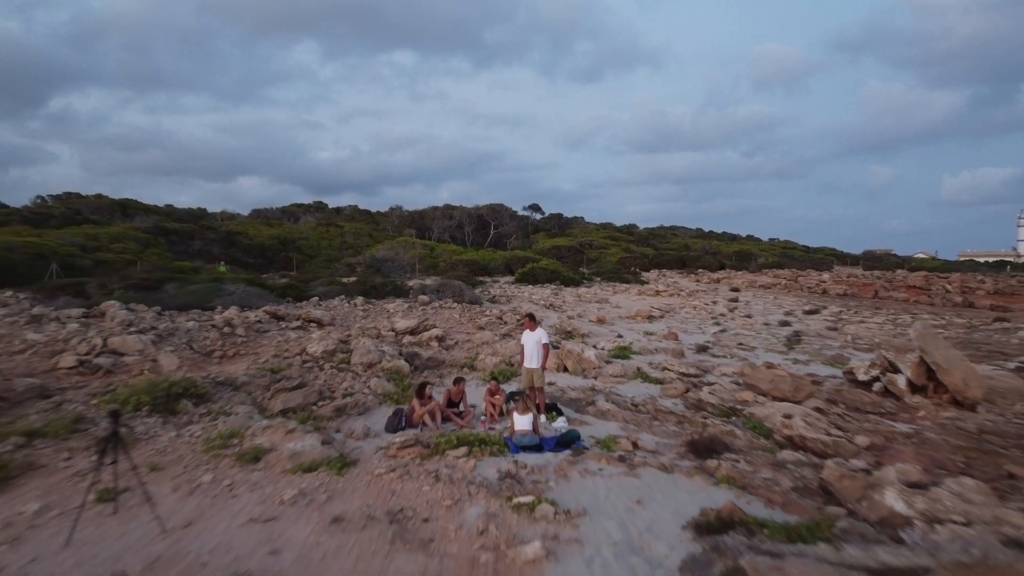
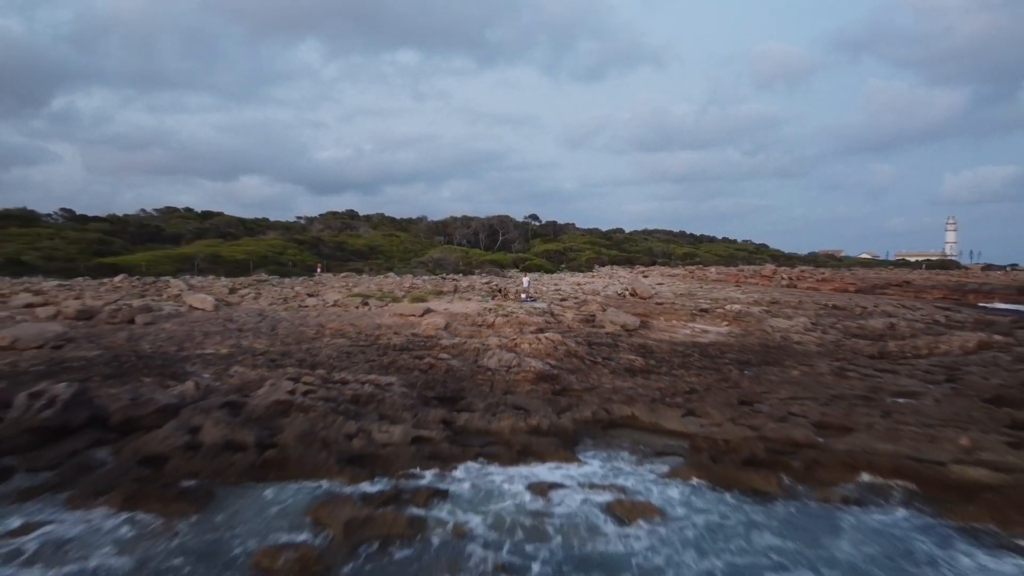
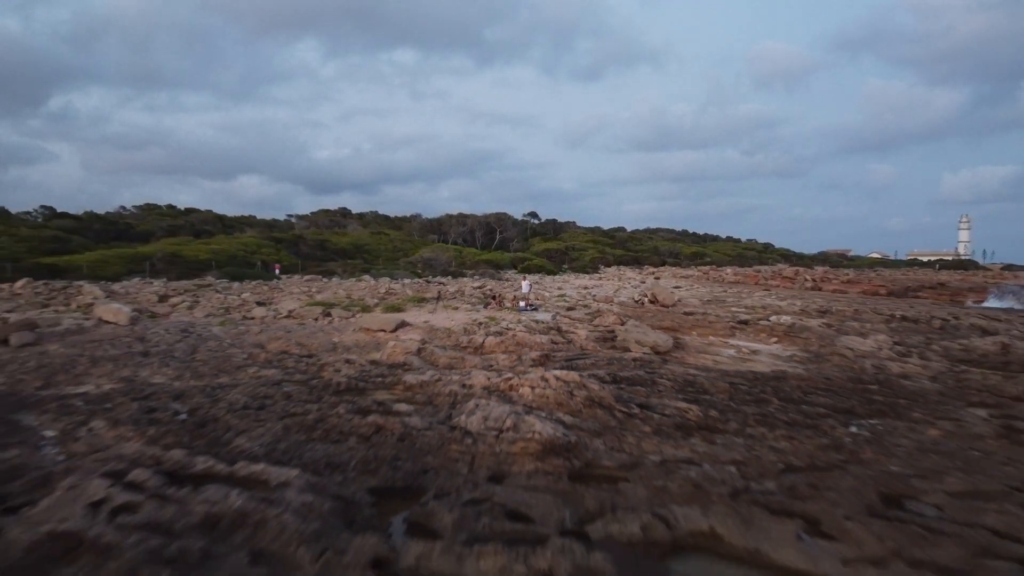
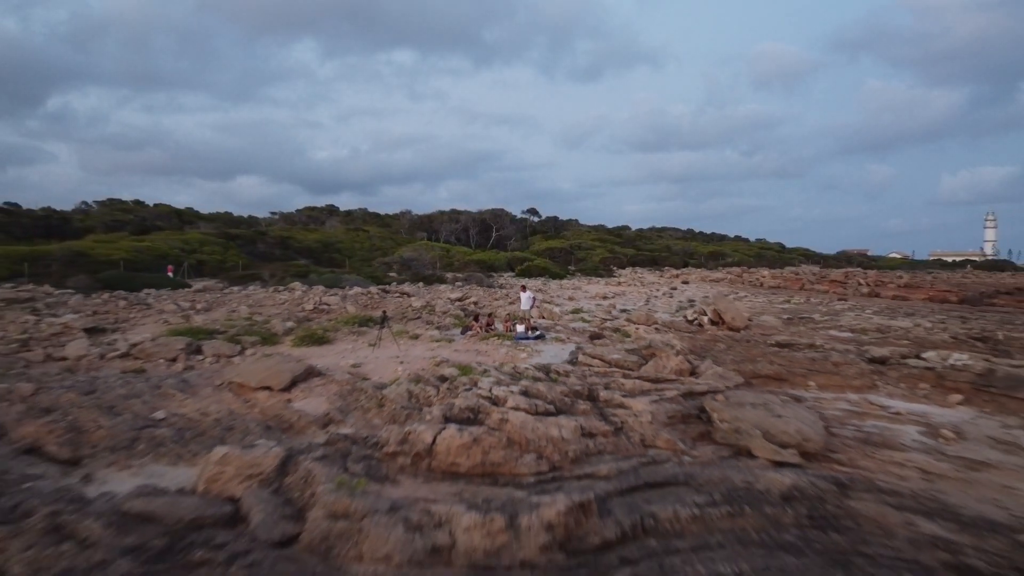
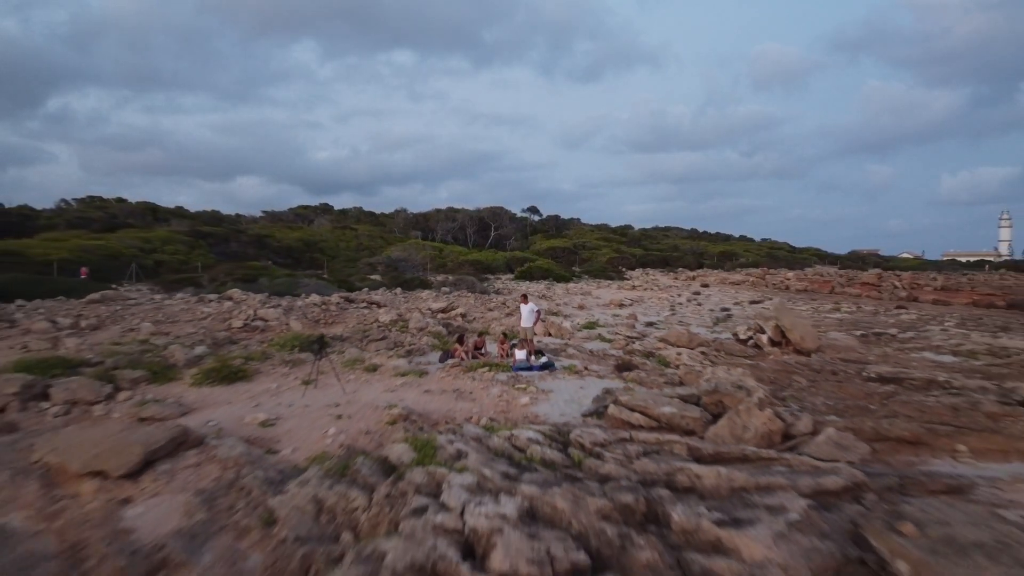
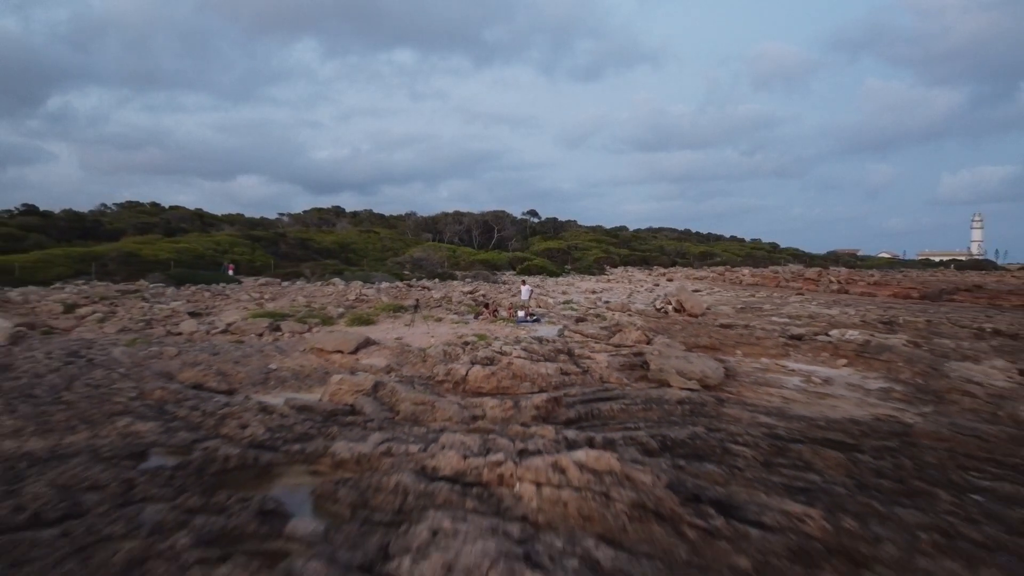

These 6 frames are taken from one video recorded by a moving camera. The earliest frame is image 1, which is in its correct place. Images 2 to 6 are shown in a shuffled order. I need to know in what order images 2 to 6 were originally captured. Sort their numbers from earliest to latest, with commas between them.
5, 4, 6, 3, 2
